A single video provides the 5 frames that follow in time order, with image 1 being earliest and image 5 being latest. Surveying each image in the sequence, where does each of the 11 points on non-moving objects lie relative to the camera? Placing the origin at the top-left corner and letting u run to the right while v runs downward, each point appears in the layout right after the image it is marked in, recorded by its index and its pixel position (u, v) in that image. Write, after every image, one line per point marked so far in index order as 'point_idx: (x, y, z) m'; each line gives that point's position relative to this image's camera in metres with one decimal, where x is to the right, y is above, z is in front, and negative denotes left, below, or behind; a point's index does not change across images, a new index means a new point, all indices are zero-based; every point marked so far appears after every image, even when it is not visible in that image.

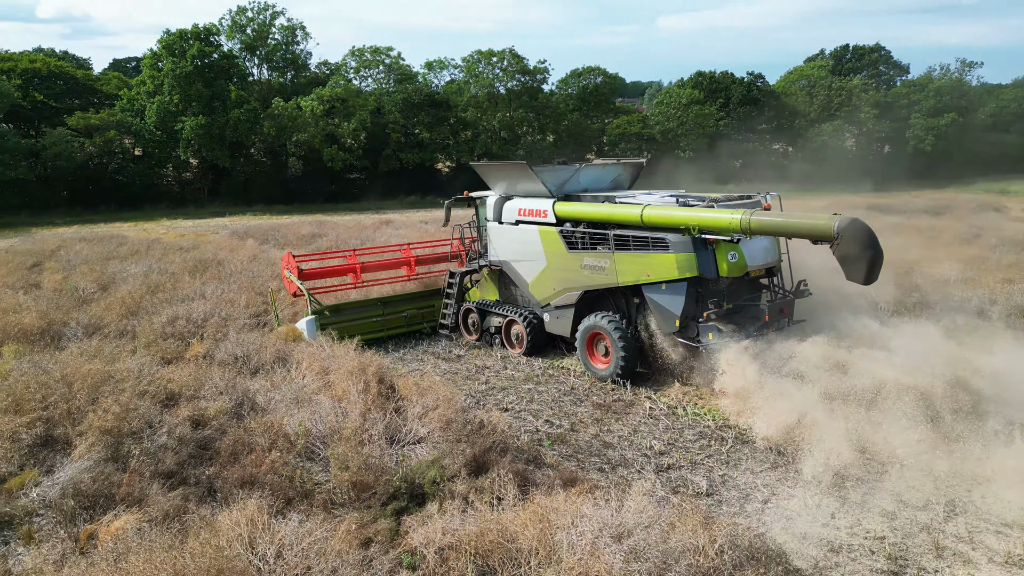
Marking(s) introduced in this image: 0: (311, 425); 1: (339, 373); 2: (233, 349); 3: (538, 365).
0: (-1.6, -1.1, +5.9) m
1: (-1.6, -0.8, +6.9) m
2: (-3.0, -0.7, +8.0) m
3: (+0.3, -0.9, +8.4) m
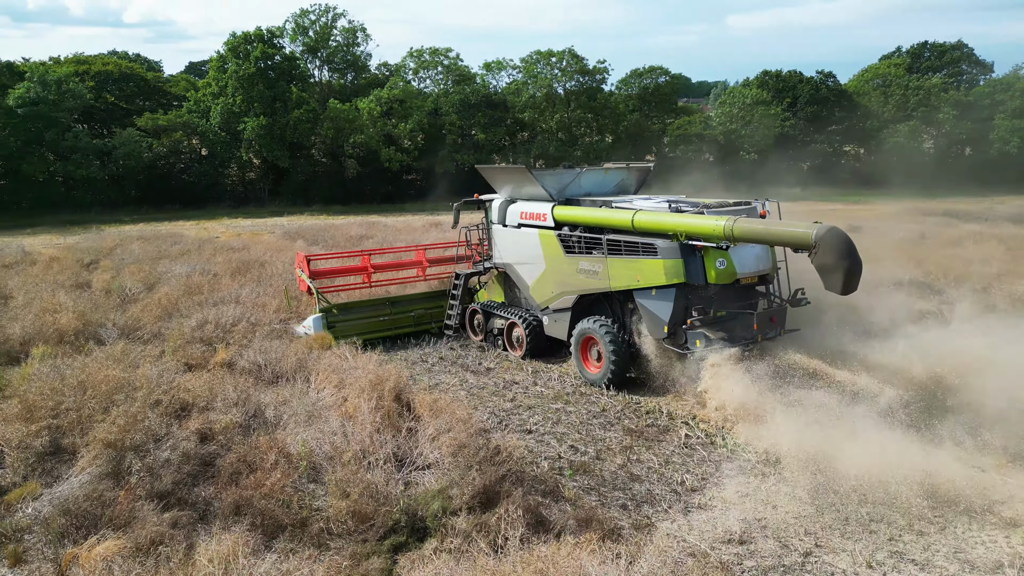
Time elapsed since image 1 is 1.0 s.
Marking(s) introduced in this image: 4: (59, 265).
0: (-1.5, -1.2, +5.5) m
1: (-1.4, -0.9, +6.5) m
2: (-2.7, -0.7, +7.8) m
3: (+0.6, -1.0, +7.9) m
4: (-9.7, +0.5, +15.9) m
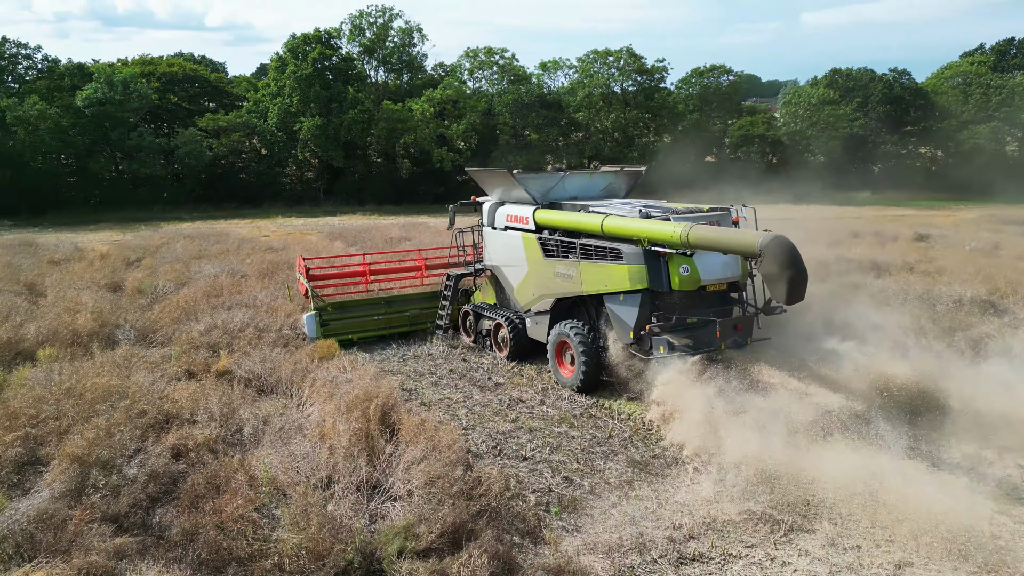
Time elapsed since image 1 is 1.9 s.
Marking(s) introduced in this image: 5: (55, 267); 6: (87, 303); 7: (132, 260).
0: (-1.6, -1.3, +5.2) m
1: (-1.4, -1.0, +6.2) m
2: (-2.6, -0.8, +7.5) m
3: (+0.7, -1.1, +7.3) m
4: (-8.9, +0.6, +16.1) m
5: (-9.7, +0.5, +15.7) m
6: (-6.1, -0.2, +10.7) m
7: (-8.6, +0.6, +16.7) m
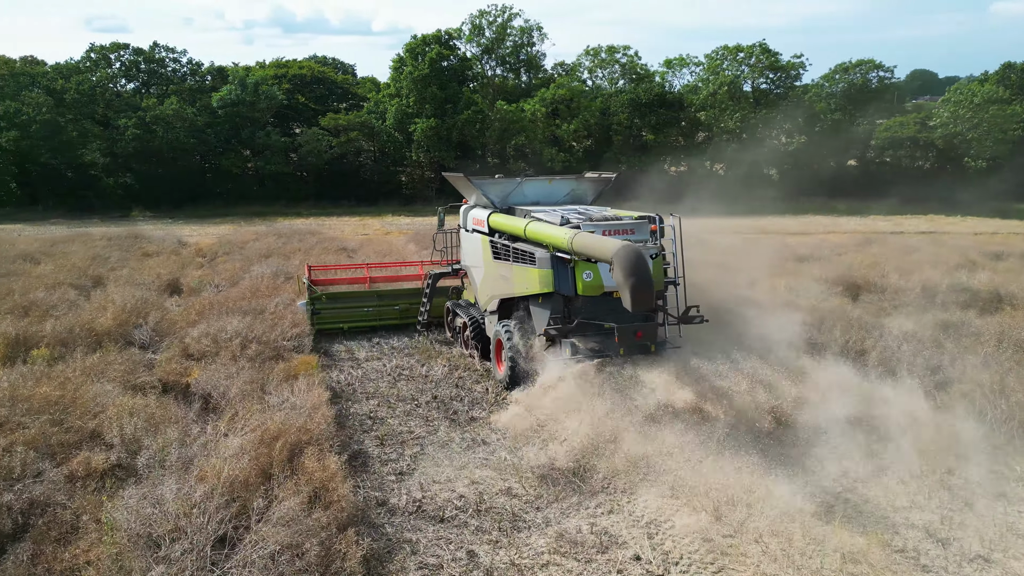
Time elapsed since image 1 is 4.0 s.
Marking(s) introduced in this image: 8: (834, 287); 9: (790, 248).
0: (-2.3, -1.4, +4.6) m
1: (-2.0, -1.1, +5.6) m
2: (-2.9, -0.9, +7.1) m
3: (+0.3, -1.4, +6.3) m
4: (-7.4, +0.7, +16.7) m
5: (-8.3, +0.7, +16.4) m
6: (-5.7, -0.2, +10.9) m
7: (-7.0, +0.7, +17.2) m
8: (+5.4, 0.0, +12.4) m
9: (+7.4, +1.0, +19.3) m
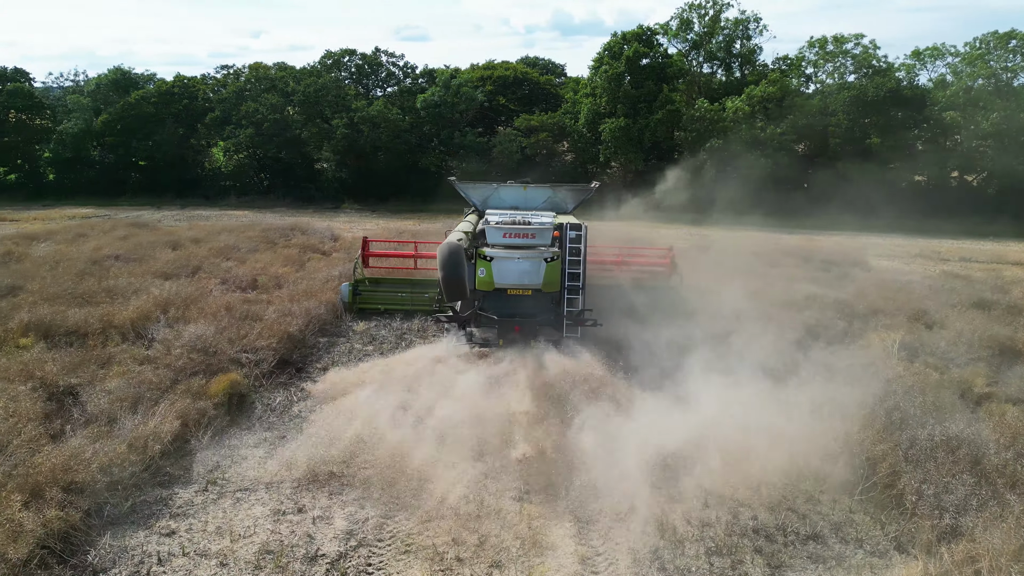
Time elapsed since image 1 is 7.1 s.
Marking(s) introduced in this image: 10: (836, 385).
0: (-4.1, -1.5, +4.4) m
1: (-3.4, -1.3, +5.2) m
2: (-3.8, -1.0, +6.9) m
3: (-1.1, -1.7, +5.2) m
4: (-4.8, +0.9, +17.5) m
5: (-5.8, +0.9, +17.5) m
6: (-5.2, -0.1, +11.4) m
7: (-4.3, +0.9, +17.8) m
8: (+5.8, -0.8, +9.3) m
9: (+10.0, 0.0, +15.2) m
10: (+3.3, -1.0, +7.6) m
